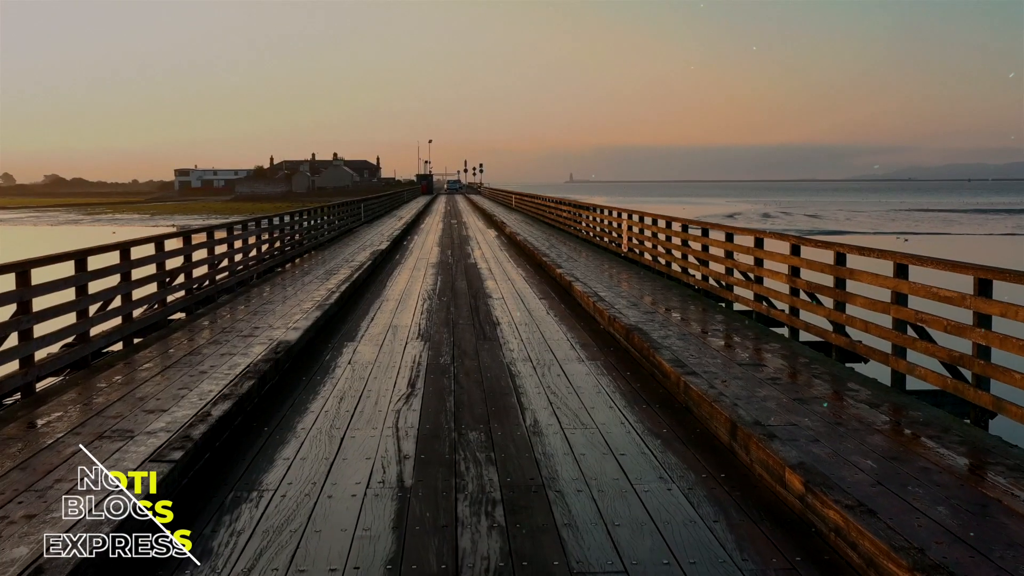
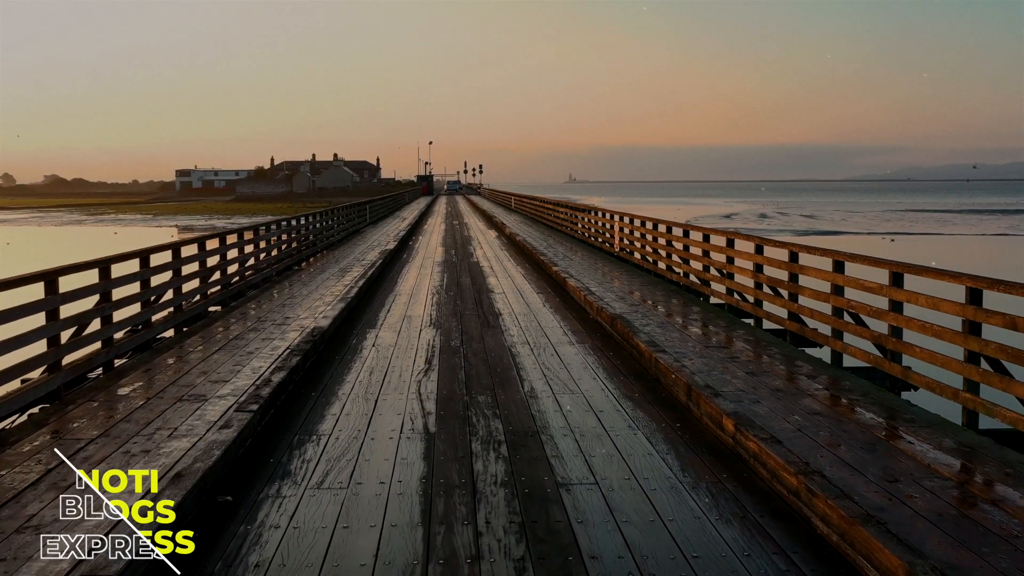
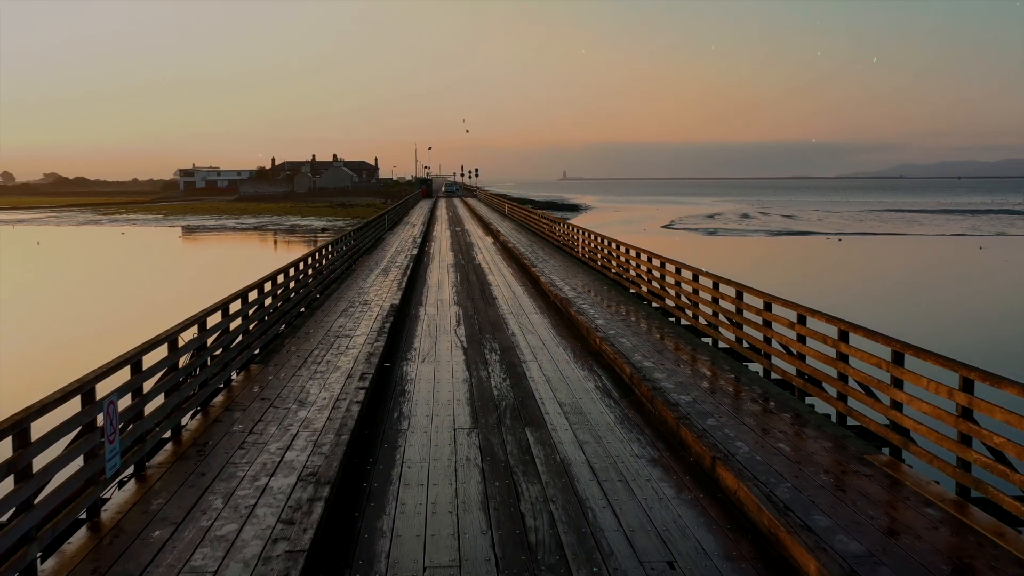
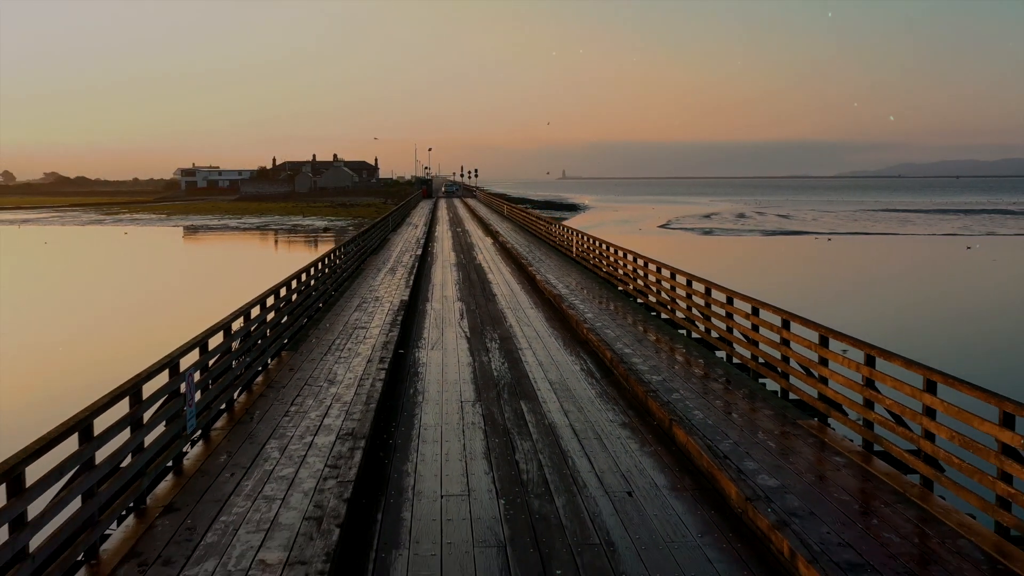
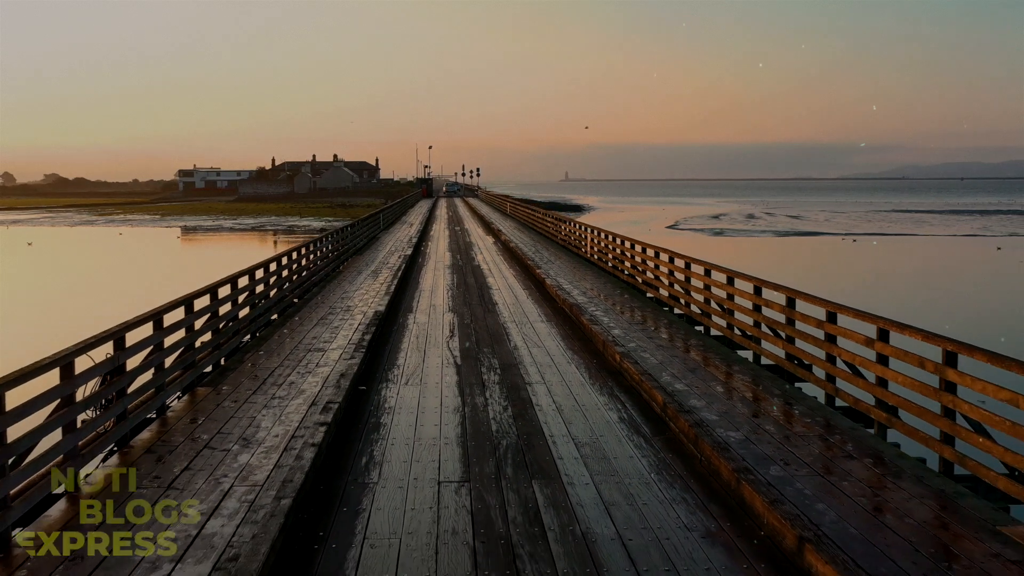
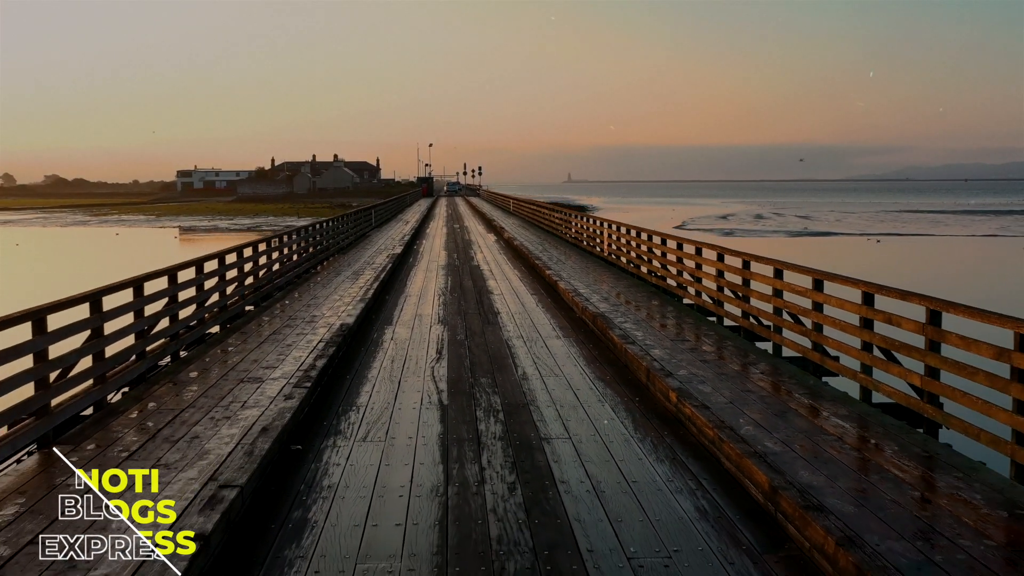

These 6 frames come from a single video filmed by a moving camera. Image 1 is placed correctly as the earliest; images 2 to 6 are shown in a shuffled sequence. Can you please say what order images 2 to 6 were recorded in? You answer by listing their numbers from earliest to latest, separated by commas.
2, 6, 5, 3, 4
